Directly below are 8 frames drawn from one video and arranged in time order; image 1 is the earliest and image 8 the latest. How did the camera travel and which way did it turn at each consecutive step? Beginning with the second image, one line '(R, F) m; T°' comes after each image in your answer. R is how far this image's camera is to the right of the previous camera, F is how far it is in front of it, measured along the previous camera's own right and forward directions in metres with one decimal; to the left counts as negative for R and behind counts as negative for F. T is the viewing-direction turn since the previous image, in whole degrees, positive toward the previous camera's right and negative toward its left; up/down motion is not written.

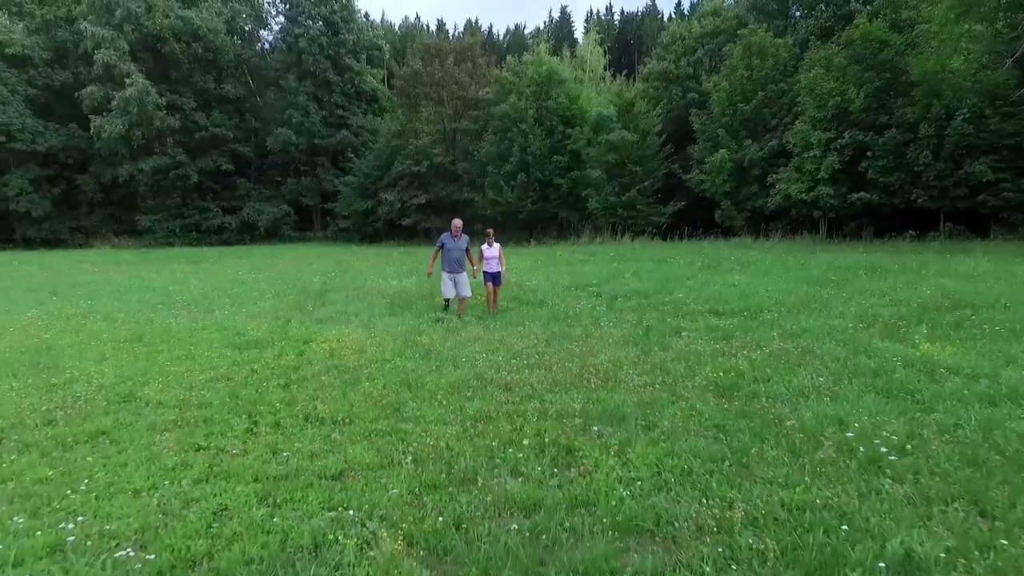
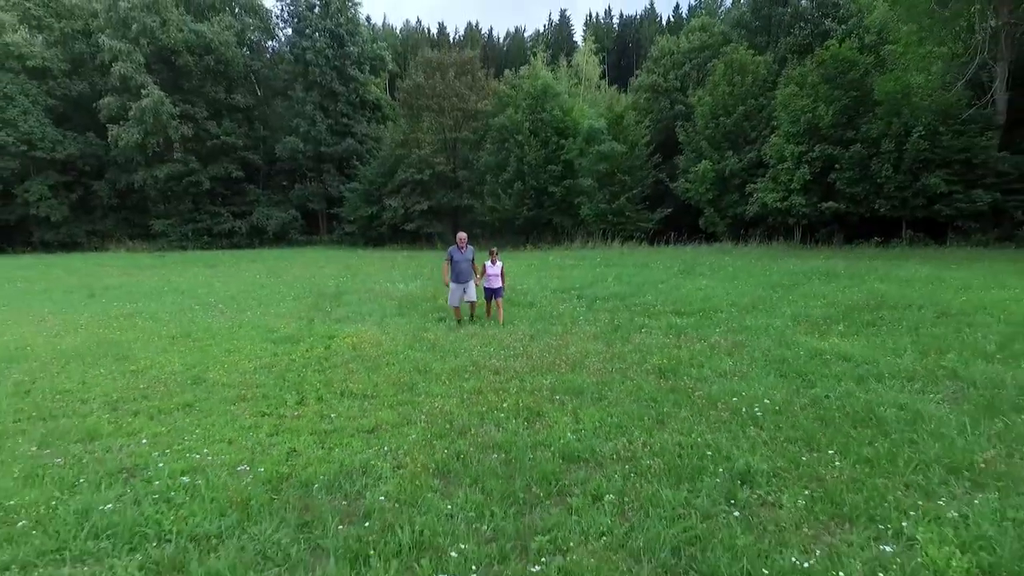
(+0.1, -2.1) m; 0°
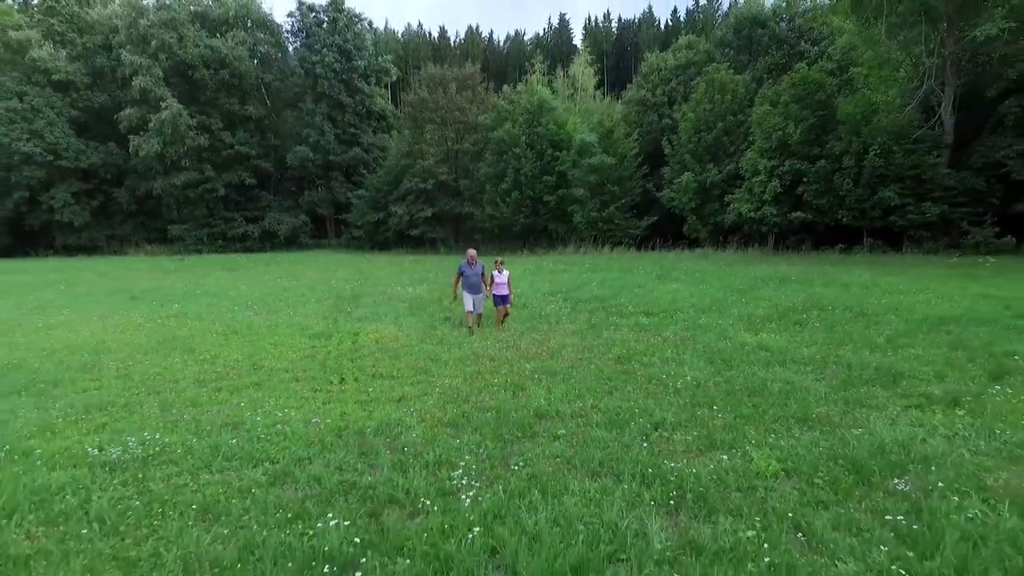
(+0.1, -2.6) m; 0°
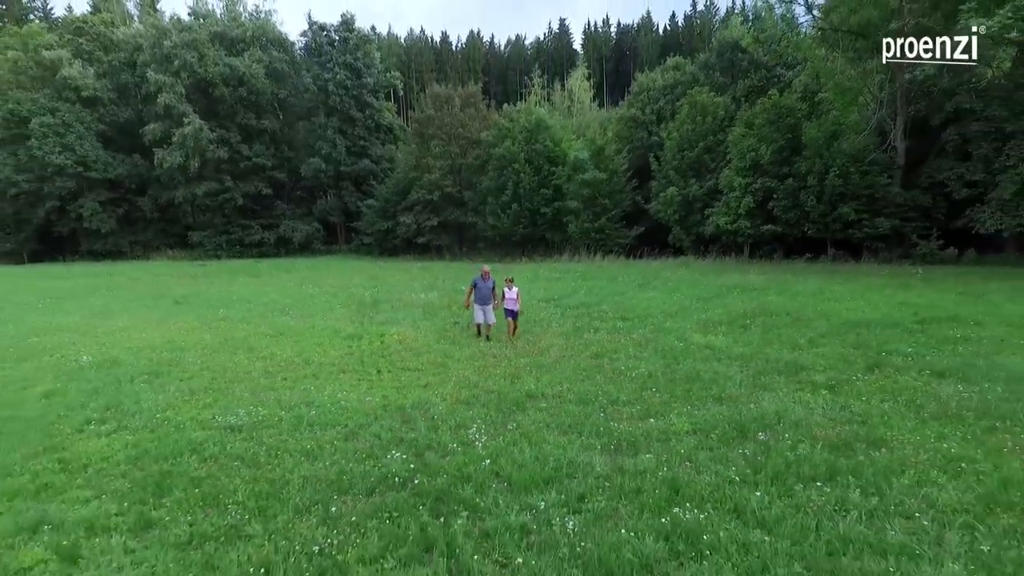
(0.0, -3.3) m; 0°
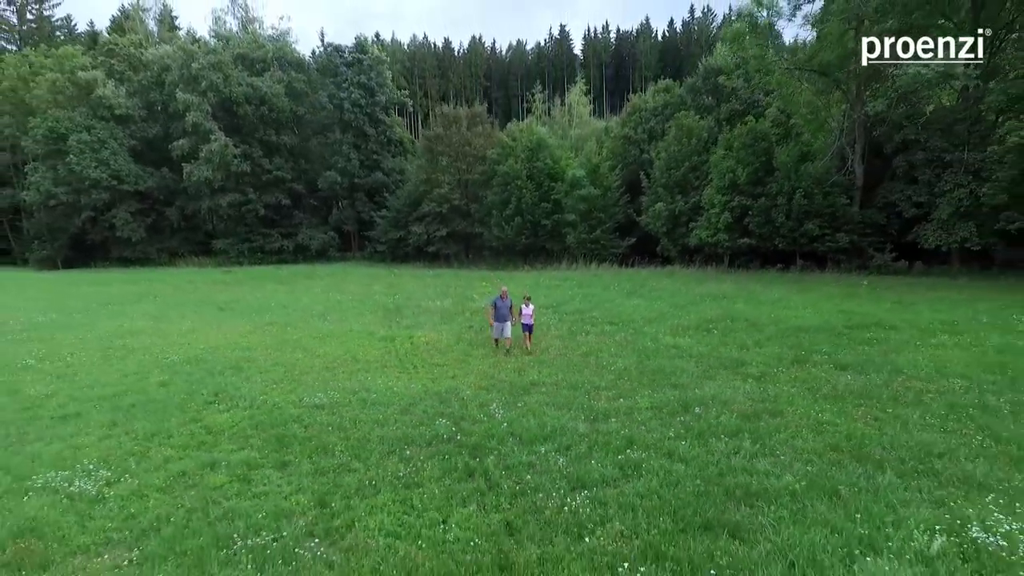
(-0.1, -3.9) m; 0°
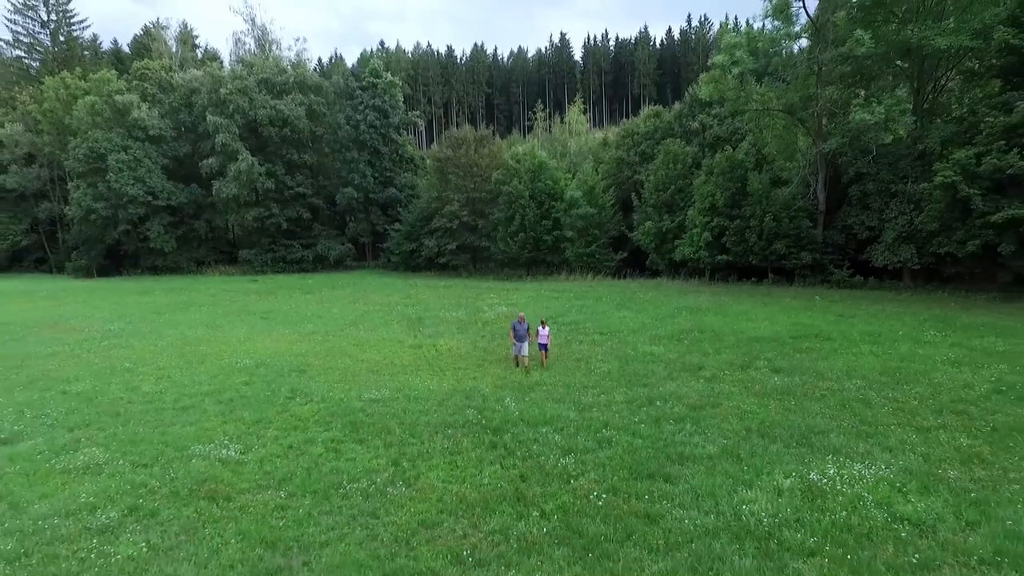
(-0.2, -4.7) m; 0°
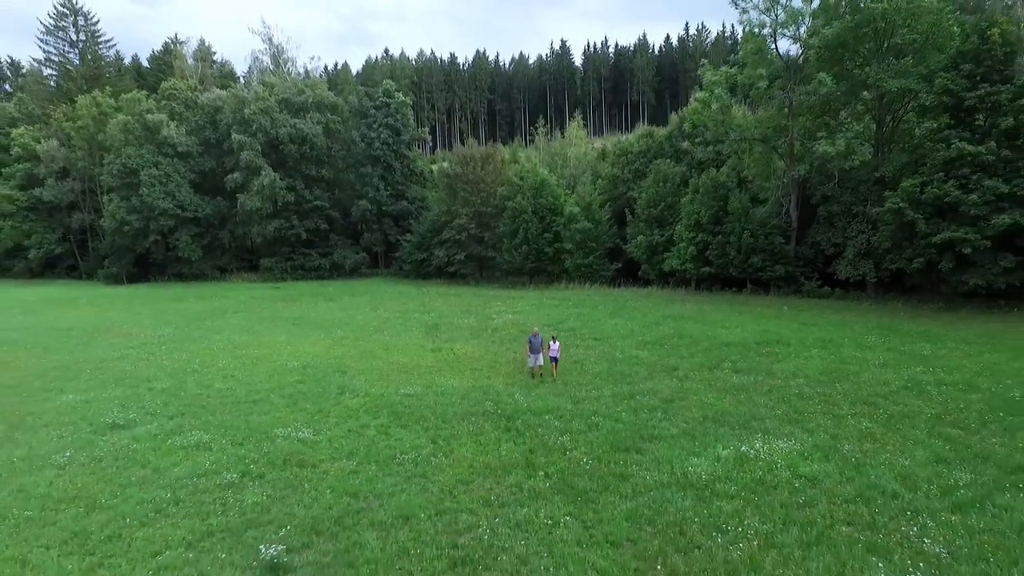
(-0.2, -4.5) m; 0°
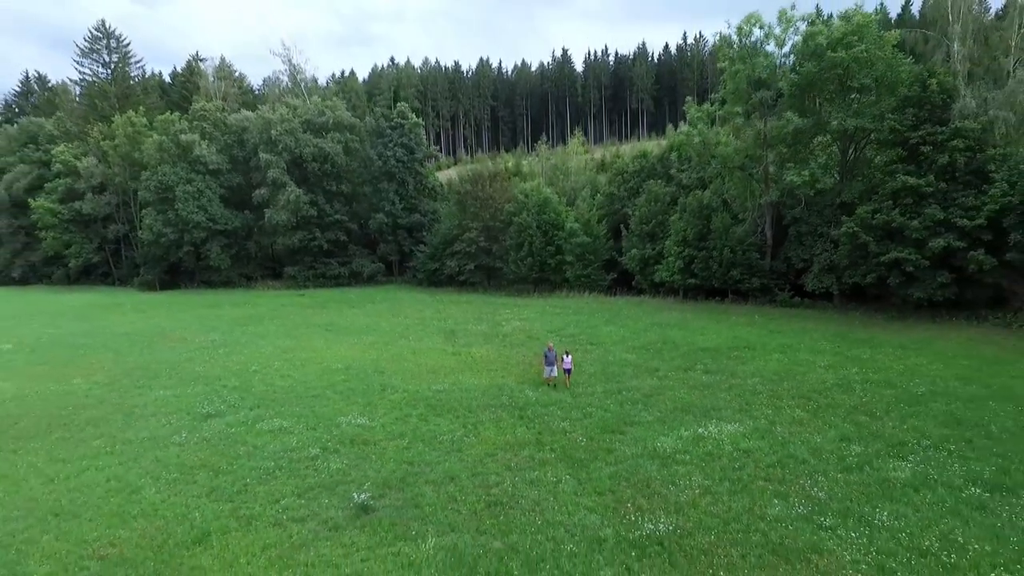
(-0.3, -5.5) m; 0°
